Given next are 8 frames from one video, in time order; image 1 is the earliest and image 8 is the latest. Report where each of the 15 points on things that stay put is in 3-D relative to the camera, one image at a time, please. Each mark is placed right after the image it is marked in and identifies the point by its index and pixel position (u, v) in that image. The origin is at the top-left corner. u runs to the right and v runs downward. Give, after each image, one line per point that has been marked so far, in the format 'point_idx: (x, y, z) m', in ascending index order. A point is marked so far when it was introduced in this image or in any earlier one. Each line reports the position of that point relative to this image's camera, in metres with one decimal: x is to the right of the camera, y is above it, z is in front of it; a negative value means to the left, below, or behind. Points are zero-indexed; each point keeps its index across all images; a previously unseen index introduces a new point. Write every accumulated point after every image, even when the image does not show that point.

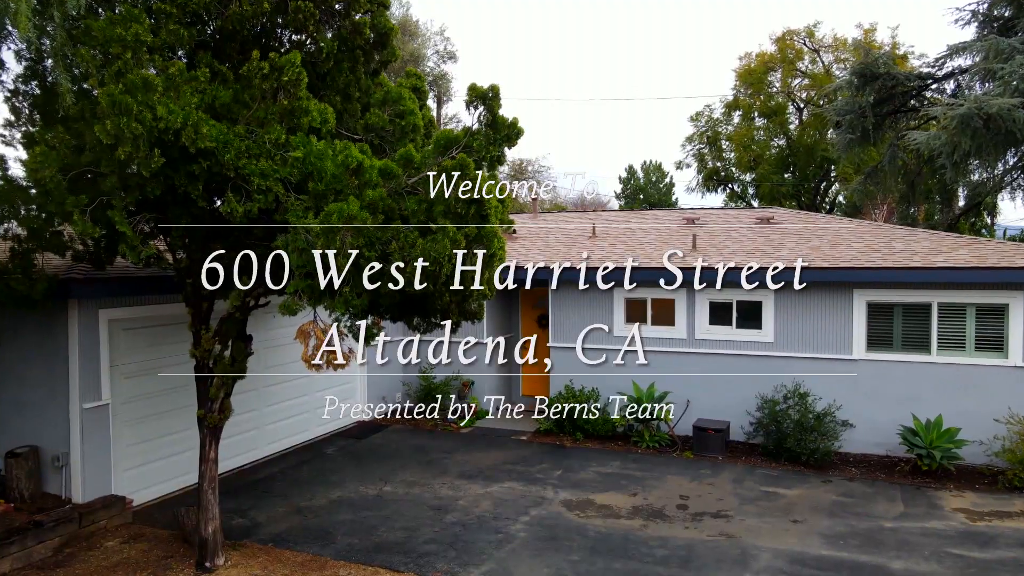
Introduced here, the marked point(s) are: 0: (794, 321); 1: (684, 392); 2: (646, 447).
0: (+8.1, -0.9, +10.3) m
1: (+5.2, -3.1, +10.9) m
2: (+3.9, -4.6, +10.4) m
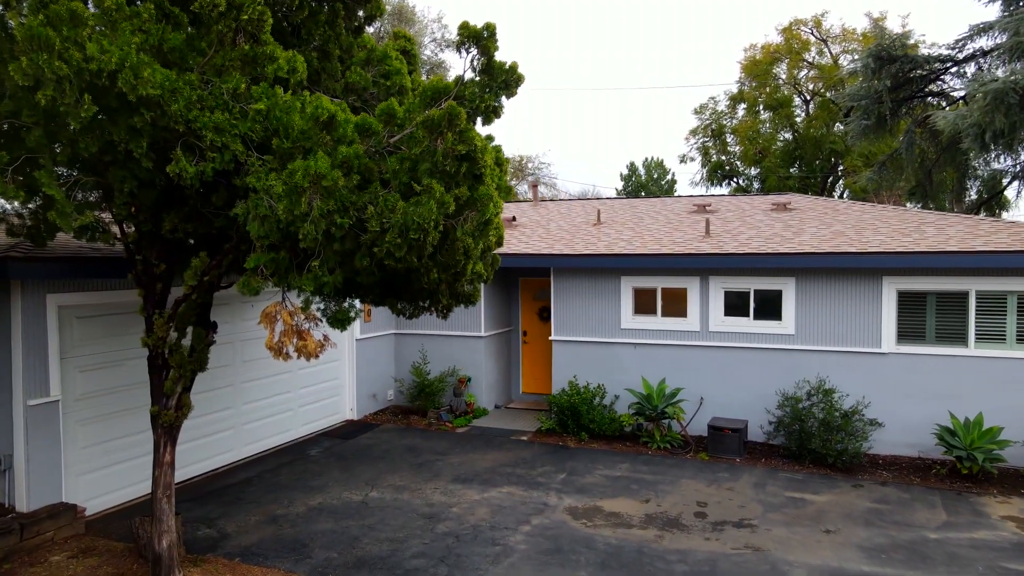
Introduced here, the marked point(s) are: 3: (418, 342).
0: (+8.1, -0.6, +9.5) m
1: (+5.2, -2.8, +10.1) m
2: (+3.9, -4.3, +9.6) m
3: (-3.1, -1.8, +11.8) m
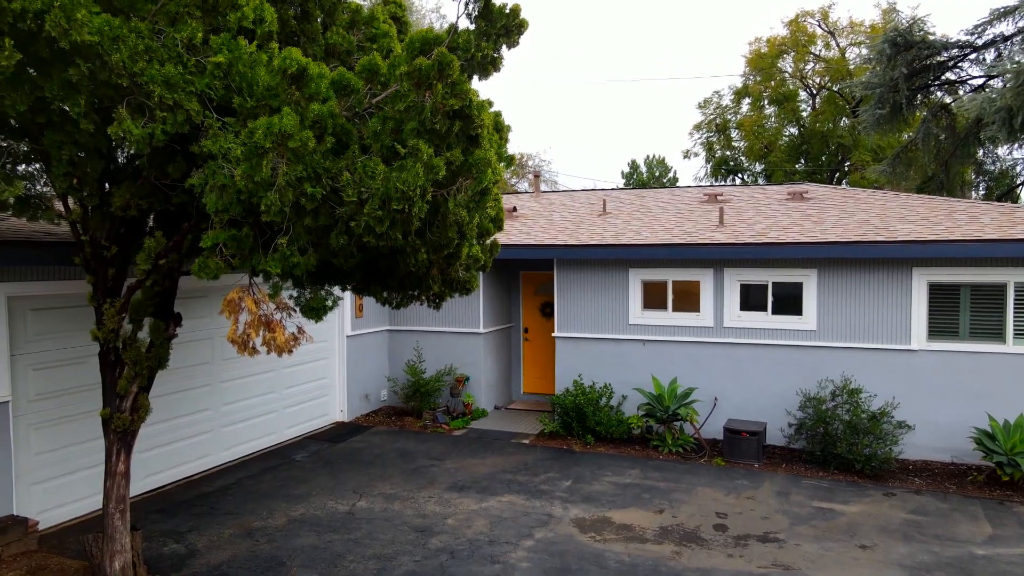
0: (+8.1, -0.4, +8.9) m
1: (+5.2, -2.6, +9.5) m
2: (+3.9, -4.1, +8.9) m
3: (-3.1, -1.6, +11.1) m
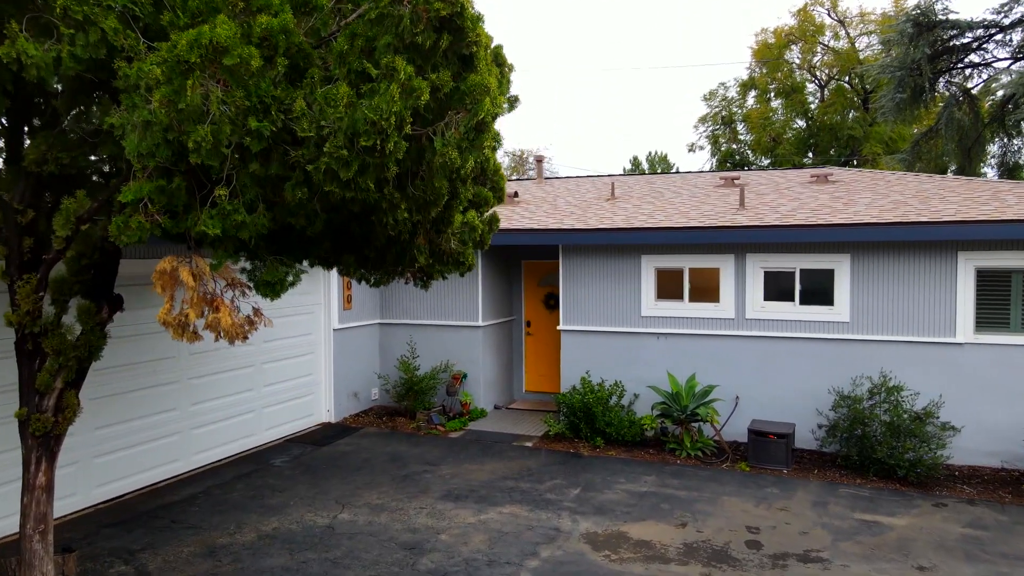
0: (+8.2, -0.1, +8.0) m
1: (+5.3, -2.3, +8.6) m
2: (+3.9, -3.8, +8.1) m
3: (-3.0, -1.3, +10.2) m
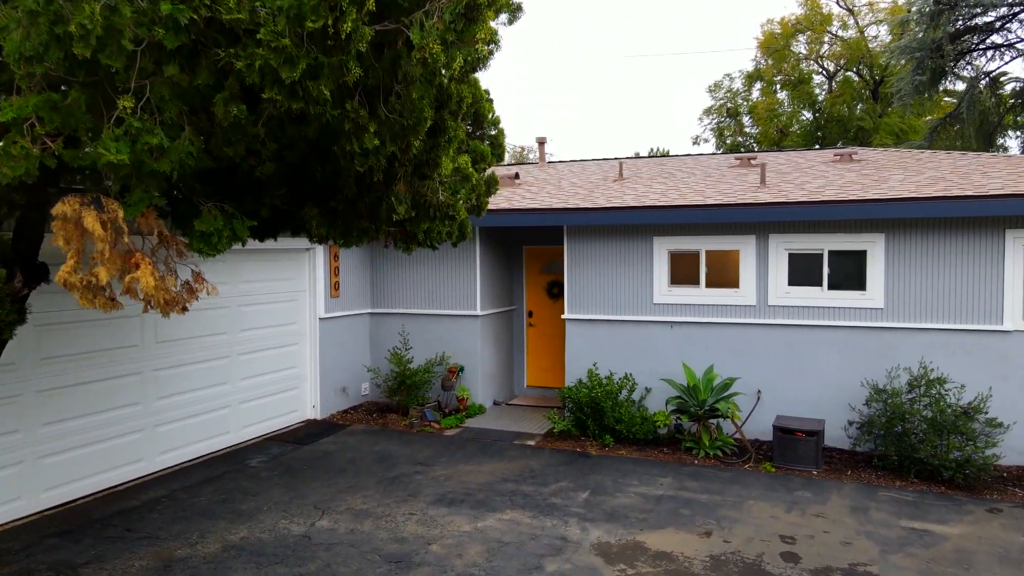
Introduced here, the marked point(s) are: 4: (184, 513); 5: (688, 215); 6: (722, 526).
0: (+8.2, +0.2, +7.3) m
1: (+5.3, -2.0, +7.9) m
2: (+3.9, -3.5, +7.3) m
3: (-3.0, -0.9, +9.5) m
4: (-5.2, -3.6, +5.7) m
5: (+3.8, +1.6, +7.9) m
6: (+3.2, -3.7, +5.5) m
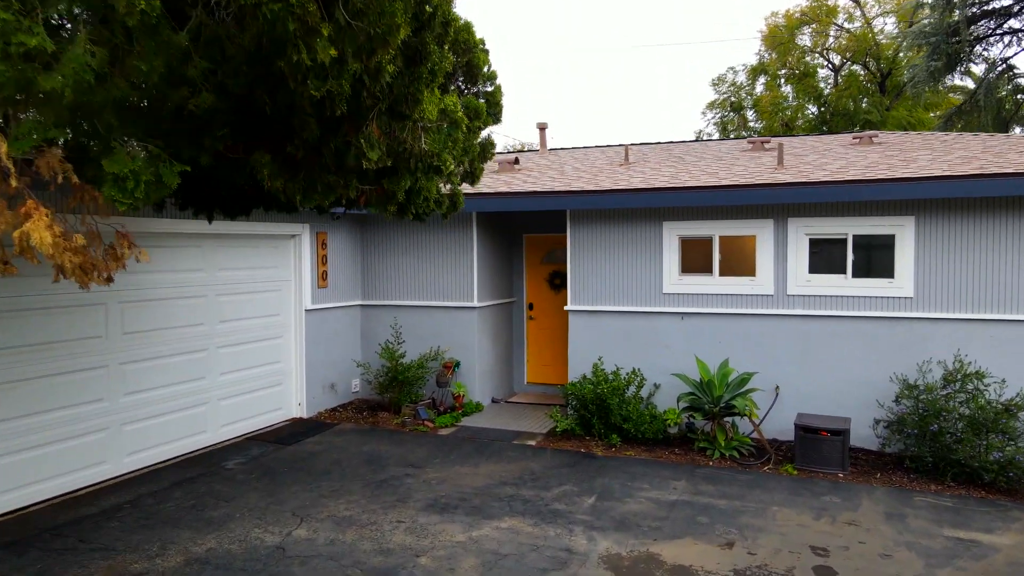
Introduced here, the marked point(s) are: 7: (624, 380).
0: (+8.2, +0.5, +6.7) m
1: (+5.3, -1.7, +7.3) m
2: (+3.9, -3.2, +6.8) m
3: (-3.0, -0.7, +8.9) m
4: (-5.3, -3.4, +5.2) m
5: (+3.8, +1.8, +7.3) m
6: (+3.2, -3.4, +5.0) m
7: (+2.3, -1.9, +7.4) m
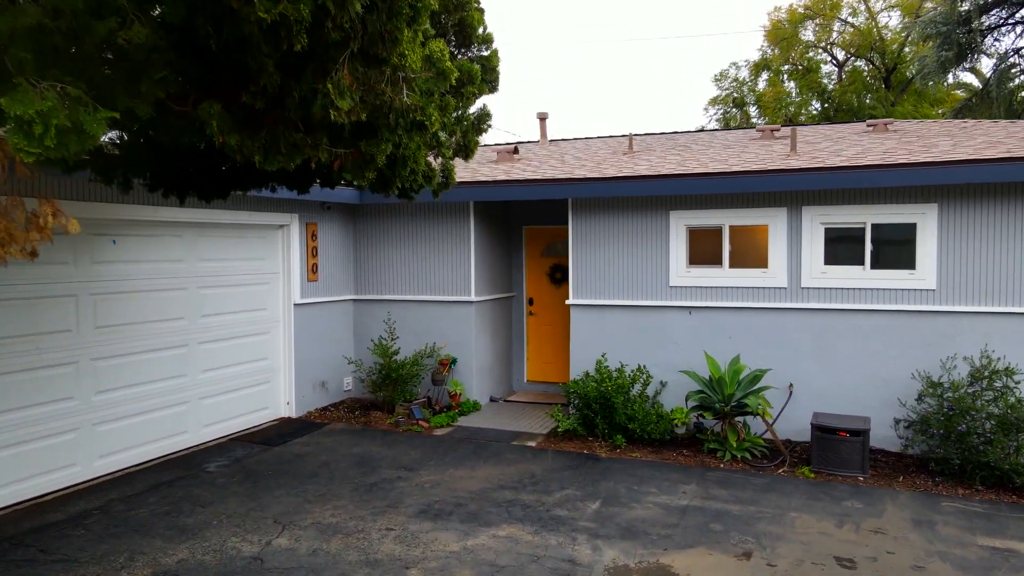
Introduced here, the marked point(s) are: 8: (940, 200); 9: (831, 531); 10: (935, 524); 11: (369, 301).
0: (+8.1, +0.6, +6.3) m
1: (+5.2, -1.6, +6.9) m
2: (+3.9, -3.1, +6.4) m
3: (-3.0, -0.5, +8.6) m
4: (-5.3, -3.2, +4.8) m
5: (+3.8, +2.0, +6.9) m
6: (+3.2, -3.3, +4.6) m
7: (+2.3, -1.8, +7.0) m
8: (+7.7, +1.6, +6.4) m
9: (+4.3, -3.2, +4.8) m
10: (+5.8, -3.2, +4.9) m
11: (-3.5, -0.3, +8.7) m
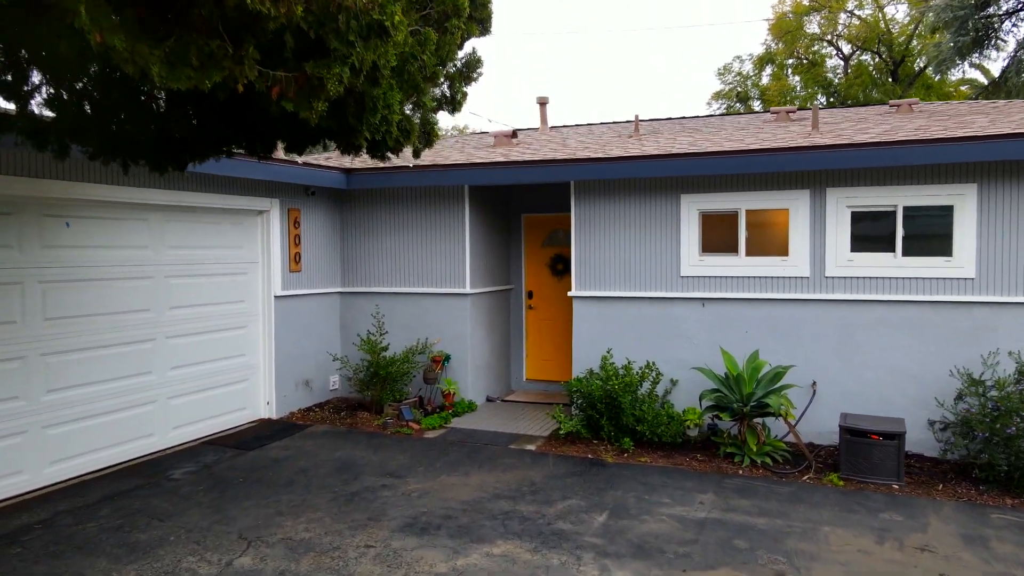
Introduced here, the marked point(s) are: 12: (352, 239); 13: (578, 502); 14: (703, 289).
0: (+8.1, +0.8, +5.7) m
1: (+5.2, -1.4, +6.3) m
2: (+3.9, -2.9, +5.8) m
3: (-3.1, -0.4, +8.0) m
4: (-5.3, -3.0, +4.2) m
5: (+3.8, +2.2, +6.3) m
6: (+3.2, -3.1, +4.0) m
7: (+2.2, -1.6, +6.5) m
8: (+7.6, +1.7, +5.9) m
9: (+4.2, -3.1, +4.2) m
10: (+5.8, -3.0, +4.4) m
11: (-3.5, -0.1, +8.1) m
12: (-3.6, +1.1, +8.1) m
13: (+0.9, -3.0, +5.0) m
14: (+3.6, 0.0, +6.7) m
